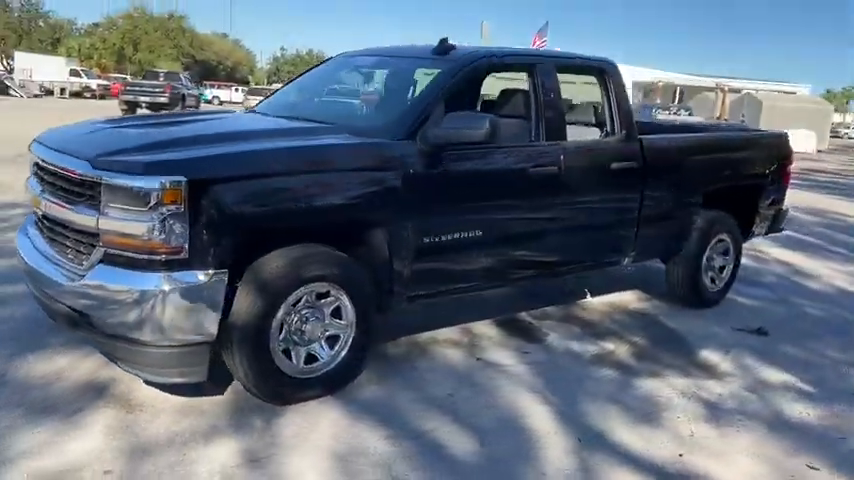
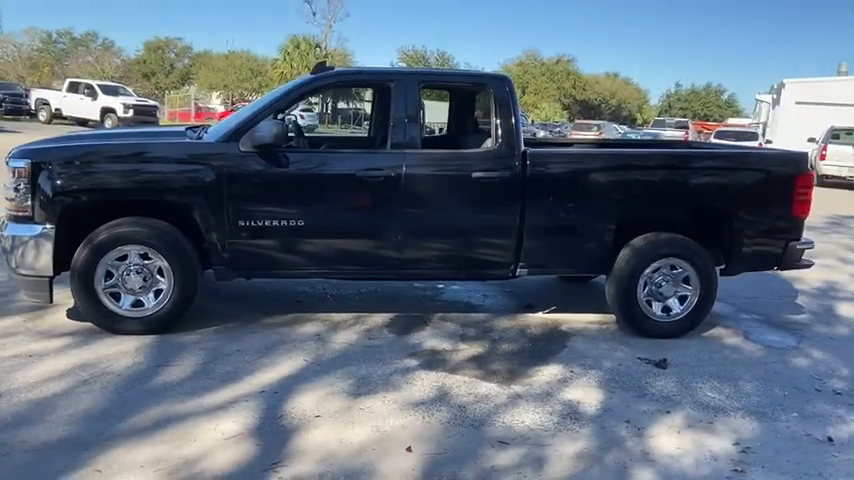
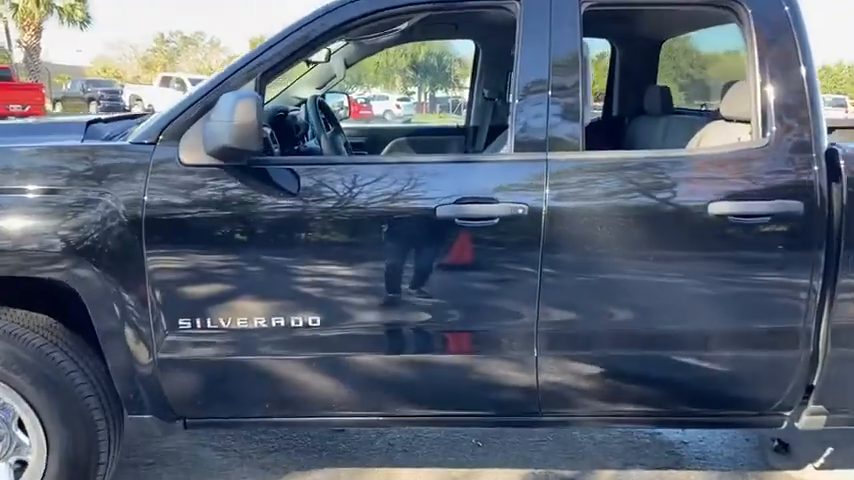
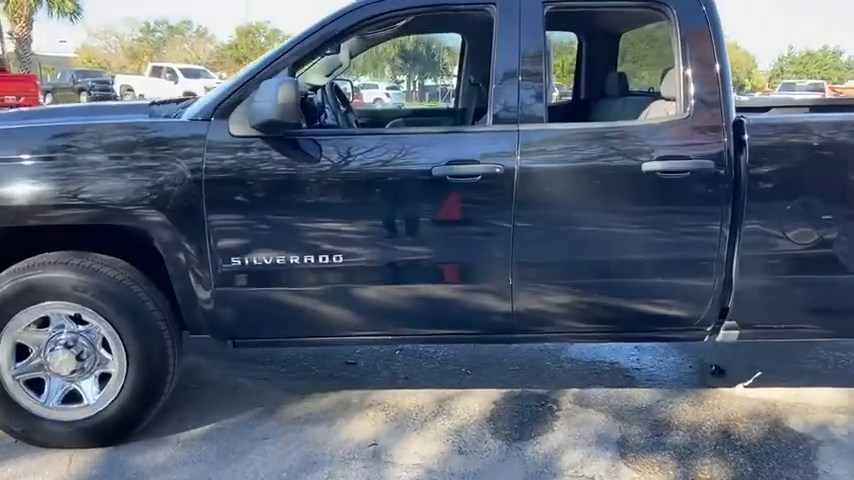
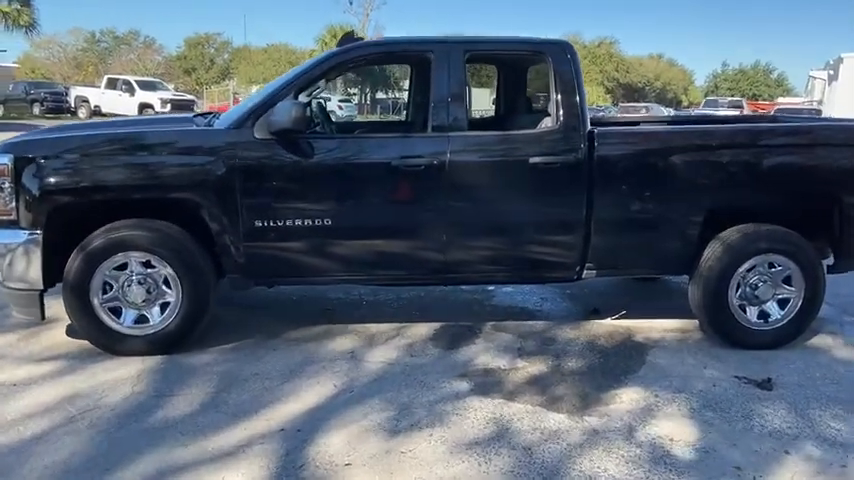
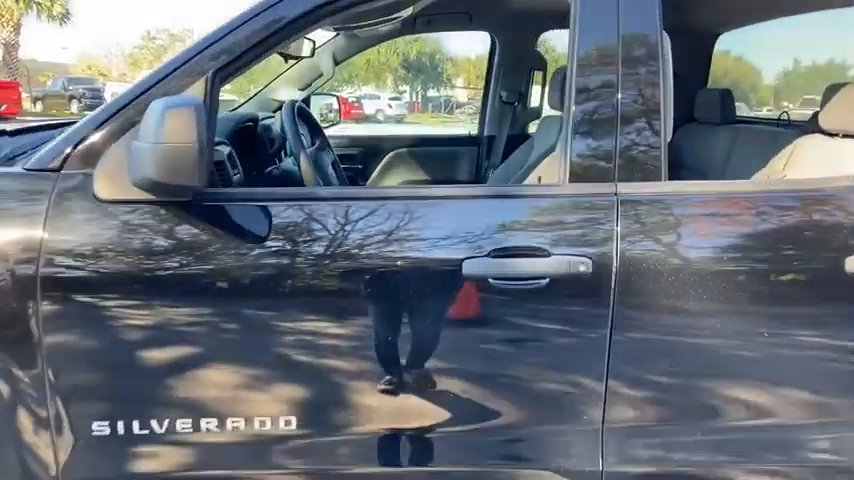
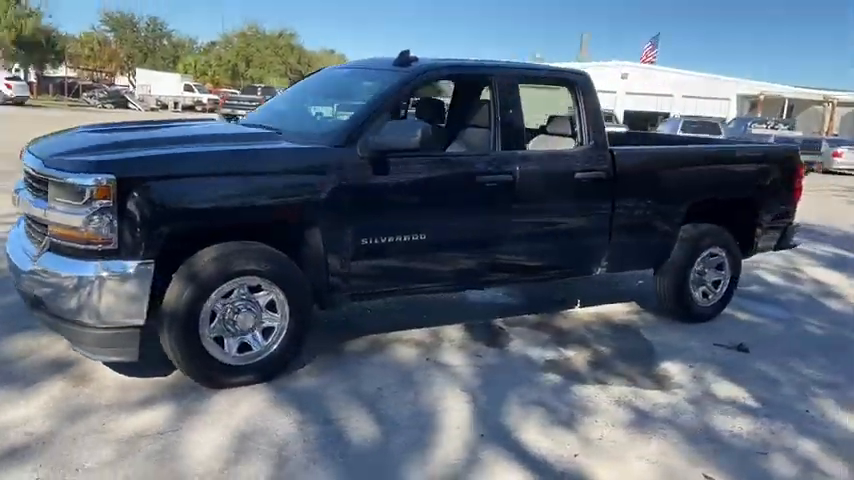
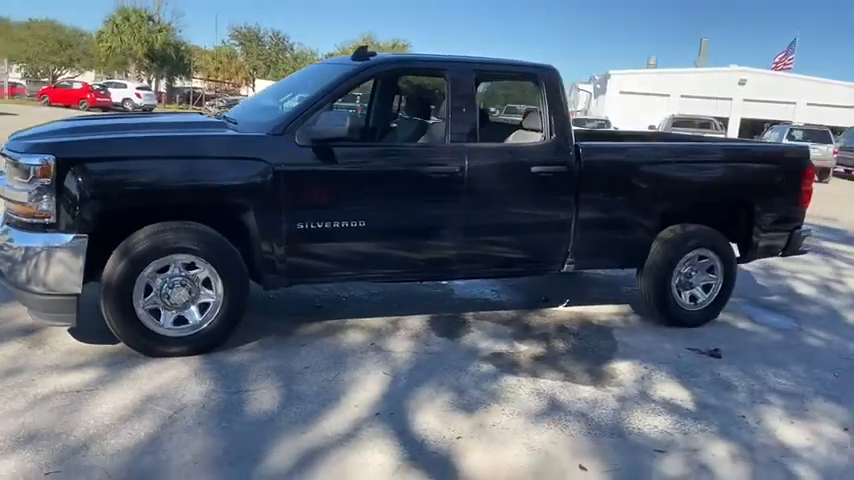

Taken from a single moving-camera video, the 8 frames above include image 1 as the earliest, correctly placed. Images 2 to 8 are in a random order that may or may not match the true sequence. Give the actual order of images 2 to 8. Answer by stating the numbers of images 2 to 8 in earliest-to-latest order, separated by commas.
7, 8, 2, 5, 4, 3, 6
